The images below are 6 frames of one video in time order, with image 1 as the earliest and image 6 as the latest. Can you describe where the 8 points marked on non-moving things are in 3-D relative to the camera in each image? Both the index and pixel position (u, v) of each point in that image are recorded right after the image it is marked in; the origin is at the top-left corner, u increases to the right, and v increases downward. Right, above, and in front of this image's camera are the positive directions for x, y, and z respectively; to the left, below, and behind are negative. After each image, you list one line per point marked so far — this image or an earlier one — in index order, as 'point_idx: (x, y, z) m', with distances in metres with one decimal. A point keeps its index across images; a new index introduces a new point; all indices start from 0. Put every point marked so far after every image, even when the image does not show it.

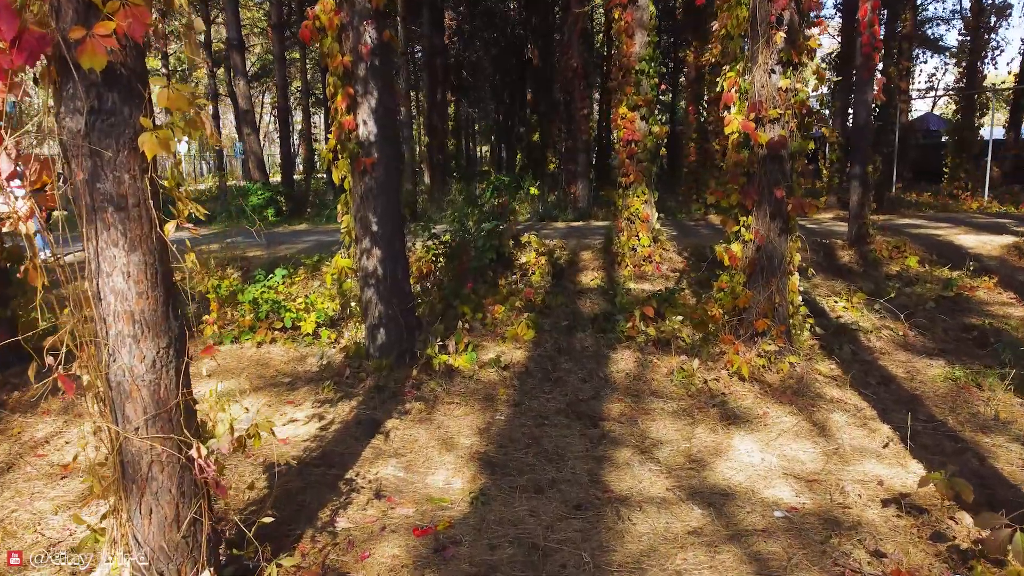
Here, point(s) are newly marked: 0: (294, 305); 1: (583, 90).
0: (-2.2, -0.2, +6.2) m
1: (+1.9, +5.3, +16.1) m
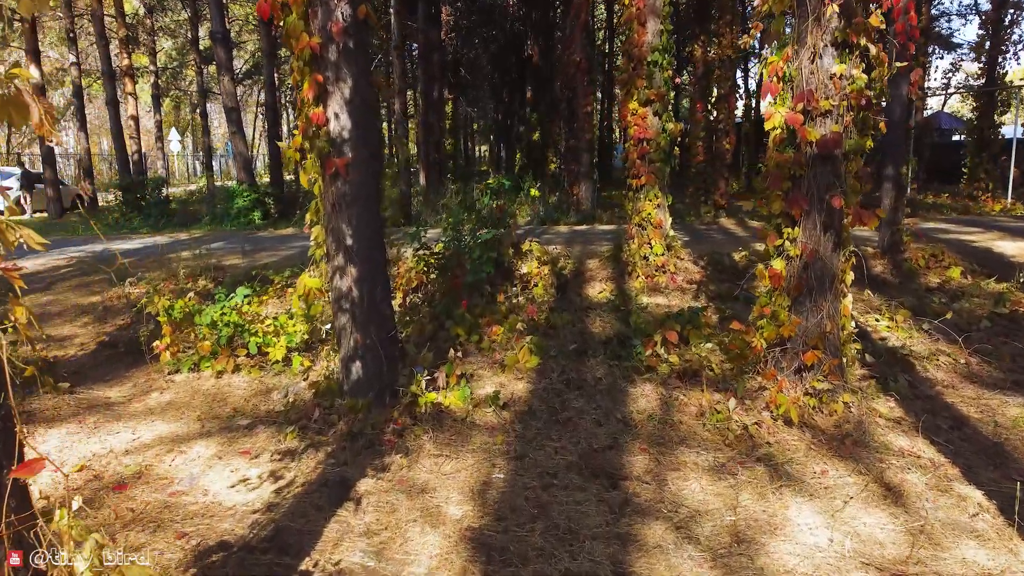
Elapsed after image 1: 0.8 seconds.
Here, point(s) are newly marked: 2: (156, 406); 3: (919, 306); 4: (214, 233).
0: (-2.2, -0.4, +5.4) m
1: (+1.9, +5.1, +15.3) m
2: (-2.7, -0.9, +4.7) m
3: (+4.4, -0.2, +6.6) m
4: (-6.5, +1.2, +13.4) m
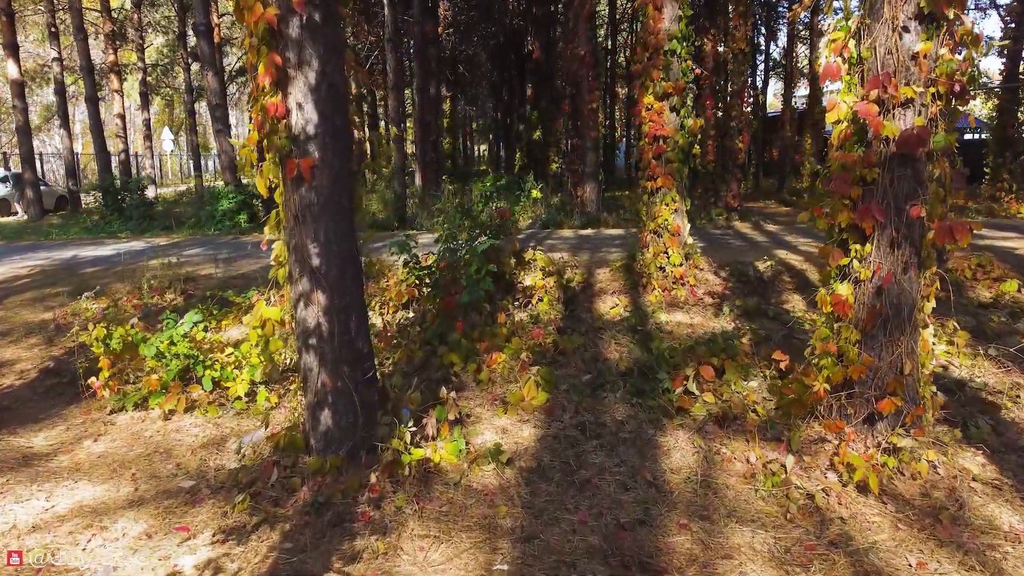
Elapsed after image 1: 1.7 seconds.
0: (-2.2, -0.5, +4.6) m
1: (+1.9, +4.9, +14.4) m
2: (-2.7, -1.1, +3.9) m
3: (+4.4, -0.4, +5.8) m
4: (-6.5, +1.0, +12.6) m
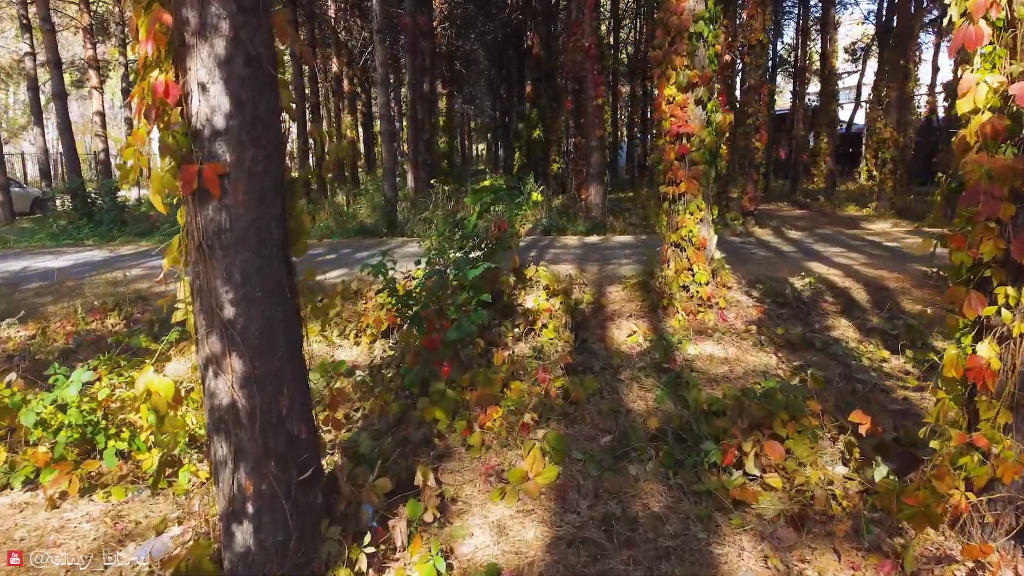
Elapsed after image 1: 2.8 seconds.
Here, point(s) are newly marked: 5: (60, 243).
0: (-2.2, -0.8, +3.5) m
1: (+1.9, +4.7, +13.4) m
2: (-2.7, -1.3, +2.8) m
3: (+4.4, -0.6, +4.7) m
4: (-6.5, +0.8, +11.5) m
5: (-9.4, +0.9, +12.7) m
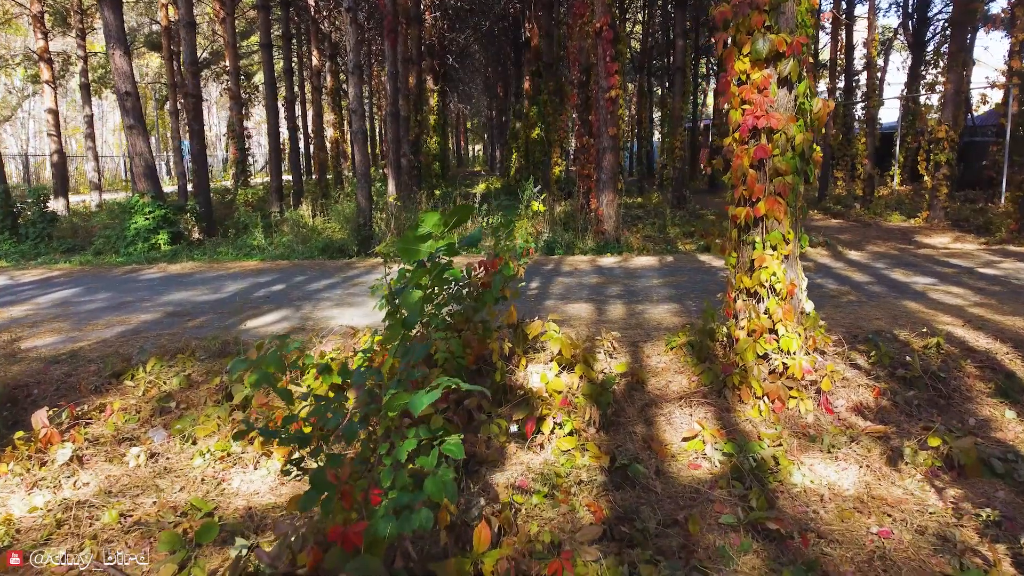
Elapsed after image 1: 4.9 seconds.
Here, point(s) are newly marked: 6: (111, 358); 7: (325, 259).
0: (-2.2, -1.3, +1.4) m
1: (+1.8, +4.2, +11.2) m
2: (-2.7, -1.8, +0.7) m
3: (+4.4, -1.1, +2.6) m
4: (-6.6, +0.2, +9.4) m
5: (-9.4, +0.4, +10.6) m
6: (-3.3, -0.6, +5.1) m
7: (-3.1, +0.5, +10.0) m
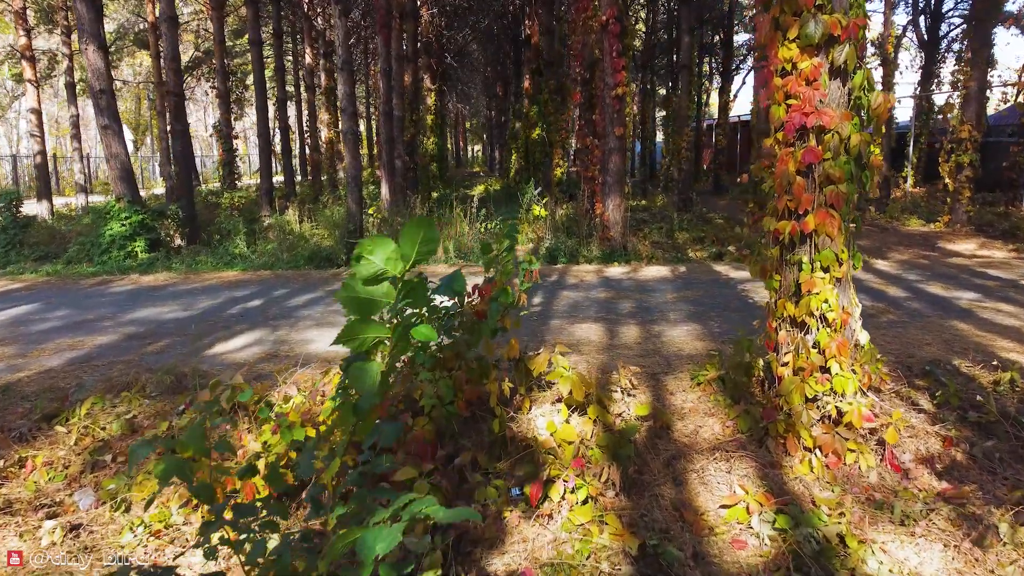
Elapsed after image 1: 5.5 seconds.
0: (-2.2, -1.5, +0.7) m
1: (+1.8, +4.0, +10.5) m
2: (-2.7, -2.0, 0.0) m
3: (+4.4, -1.3, +1.9) m
4: (-6.5, +0.1, +8.6) m
5: (-9.4, +0.2, +9.9) m
6: (-3.3, -0.8, +4.4) m
7: (-3.1, +0.3, +9.3) m
